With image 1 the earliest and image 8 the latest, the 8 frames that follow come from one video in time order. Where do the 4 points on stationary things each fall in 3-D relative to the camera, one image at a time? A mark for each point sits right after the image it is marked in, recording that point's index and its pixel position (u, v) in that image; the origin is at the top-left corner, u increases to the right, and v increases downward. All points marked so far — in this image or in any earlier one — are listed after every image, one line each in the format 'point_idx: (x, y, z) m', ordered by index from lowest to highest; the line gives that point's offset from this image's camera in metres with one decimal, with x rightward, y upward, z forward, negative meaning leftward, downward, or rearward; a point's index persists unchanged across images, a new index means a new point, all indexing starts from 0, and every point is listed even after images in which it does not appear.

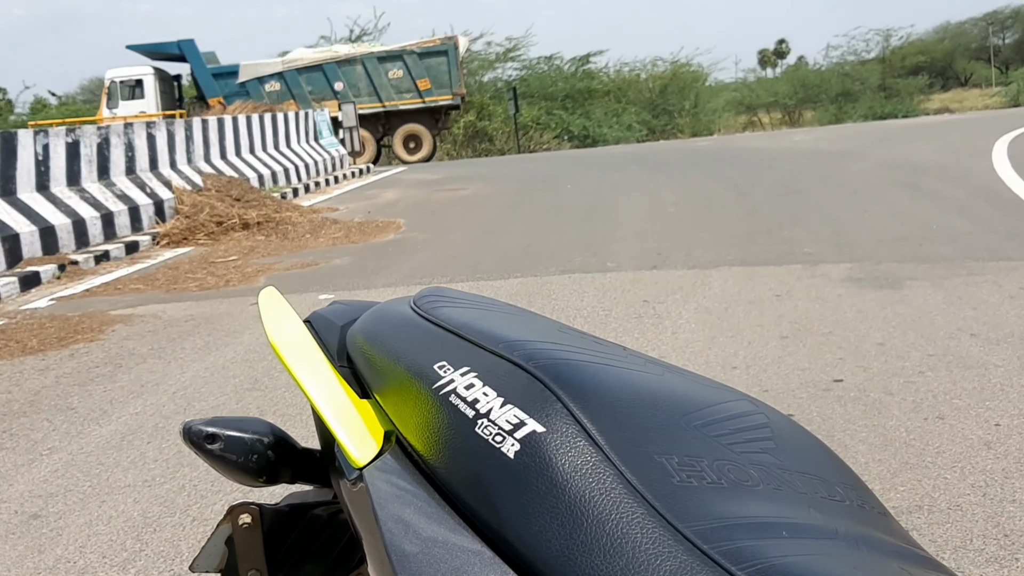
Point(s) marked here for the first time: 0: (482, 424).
0: (0.0, -0.1, +0.9) m
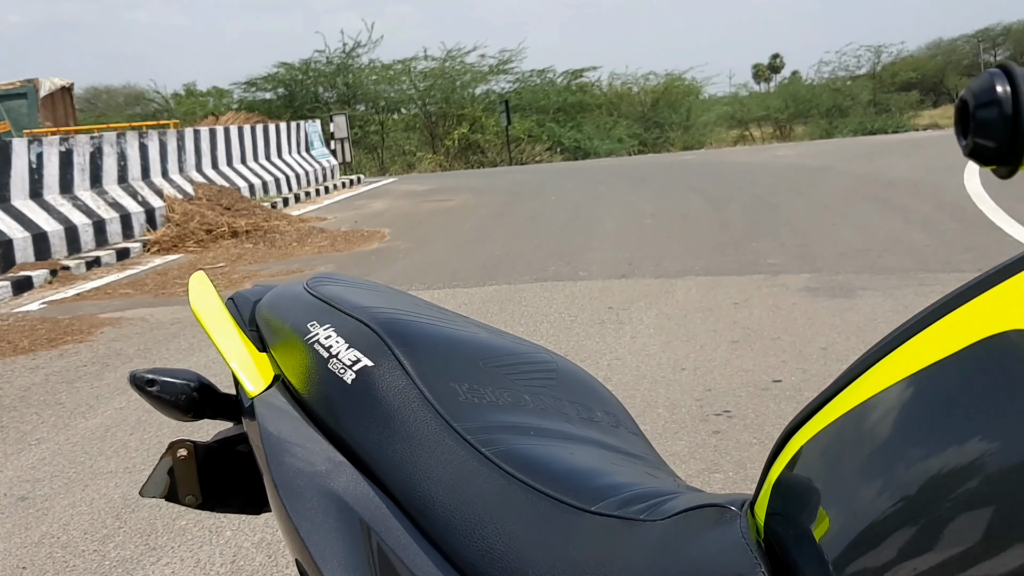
0: (-0.2, -0.1, +1.2) m
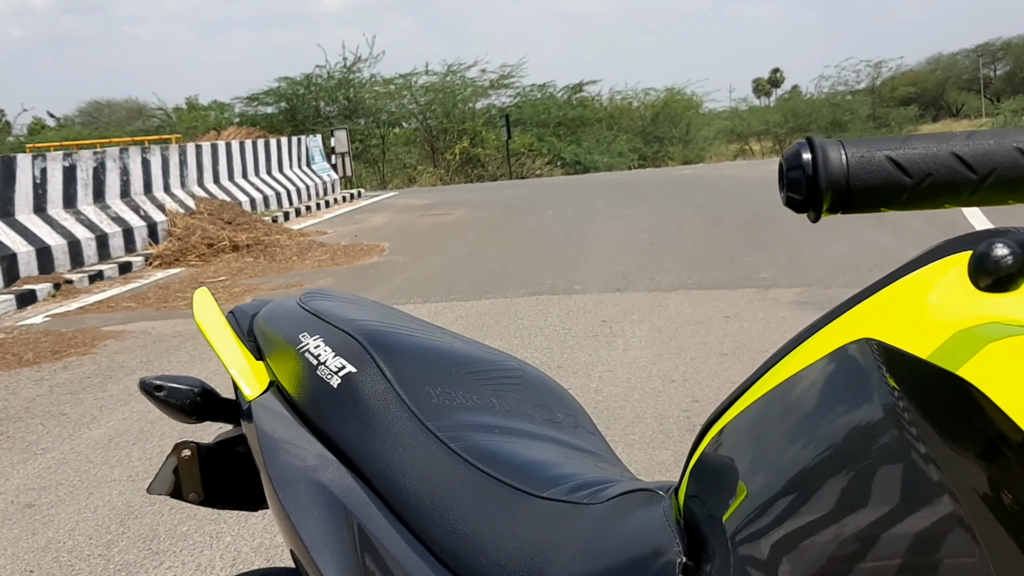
0: (-0.2, -0.1, +1.4) m
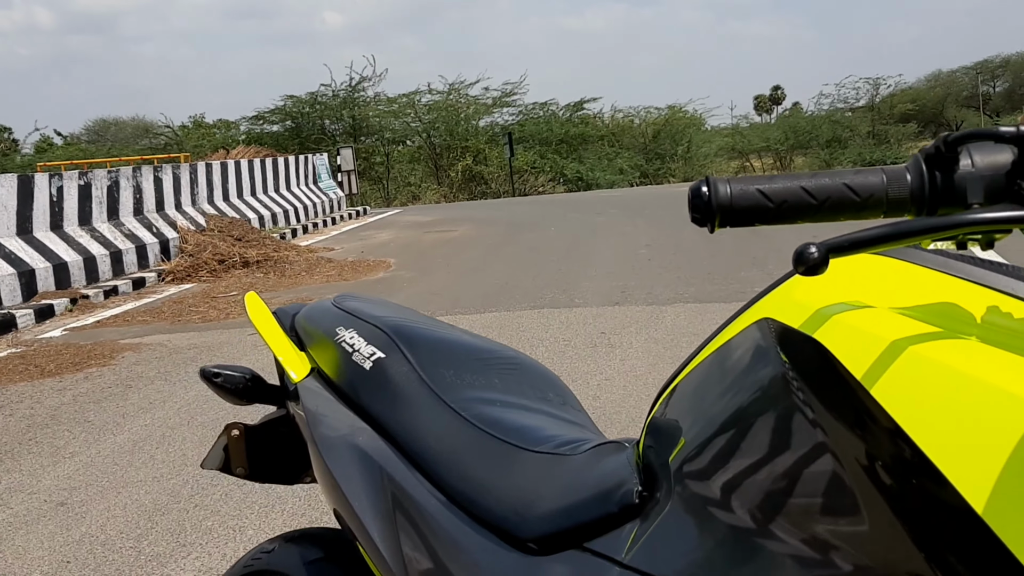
0: (-0.2, -0.1, +1.6) m
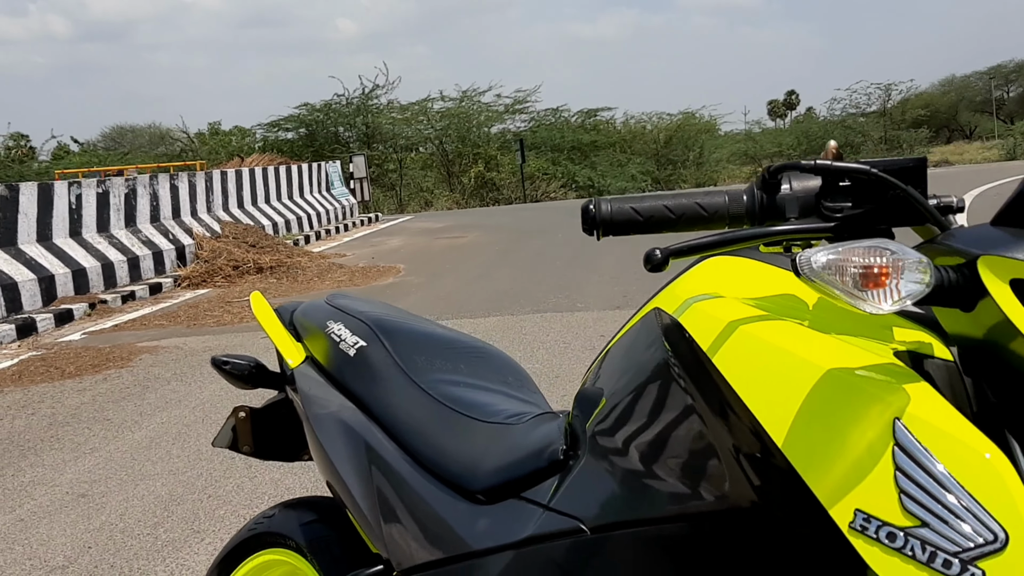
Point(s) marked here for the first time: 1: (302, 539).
0: (-0.3, -0.1, +1.9) m
1: (-0.4, -0.4, +1.9) m
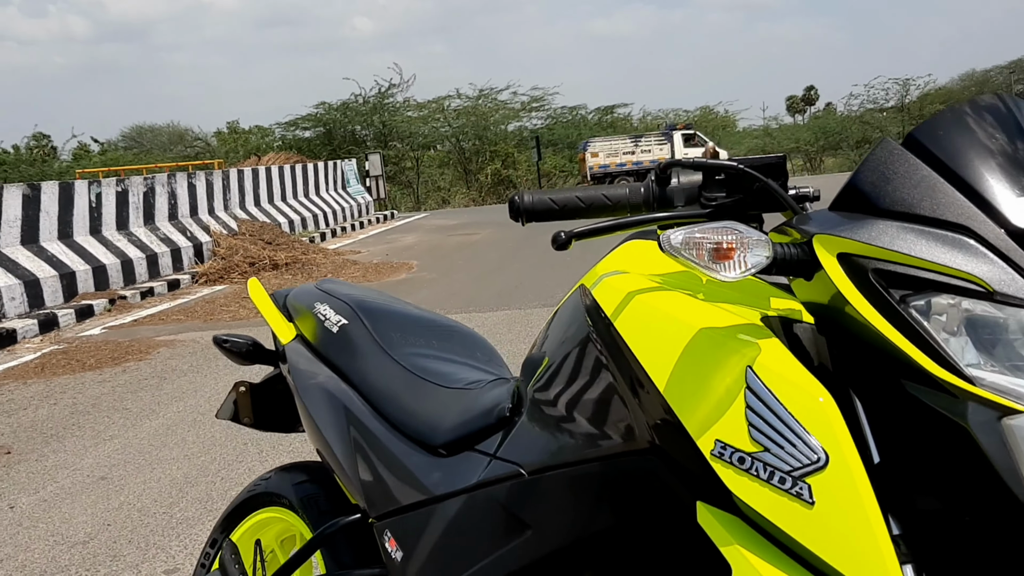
0: (-0.4, -0.1, +2.2) m
1: (-0.4, -0.4, +2.2) m
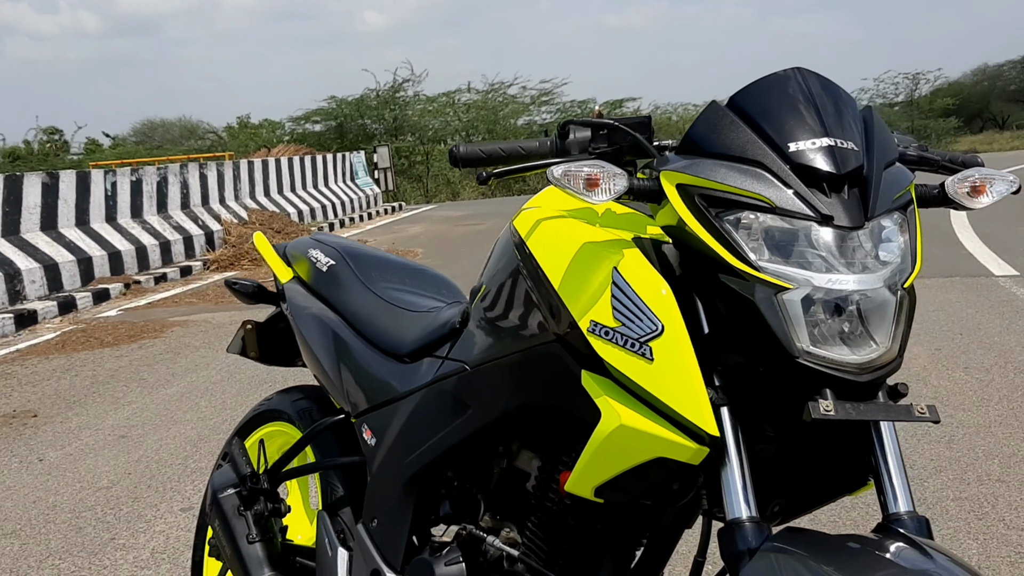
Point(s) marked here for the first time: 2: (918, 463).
0: (-0.5, +0.1, +2.6) m
1: (-0.5, -0.3, +2.6) m
2: (+1.6, -0.7, +4.3) m
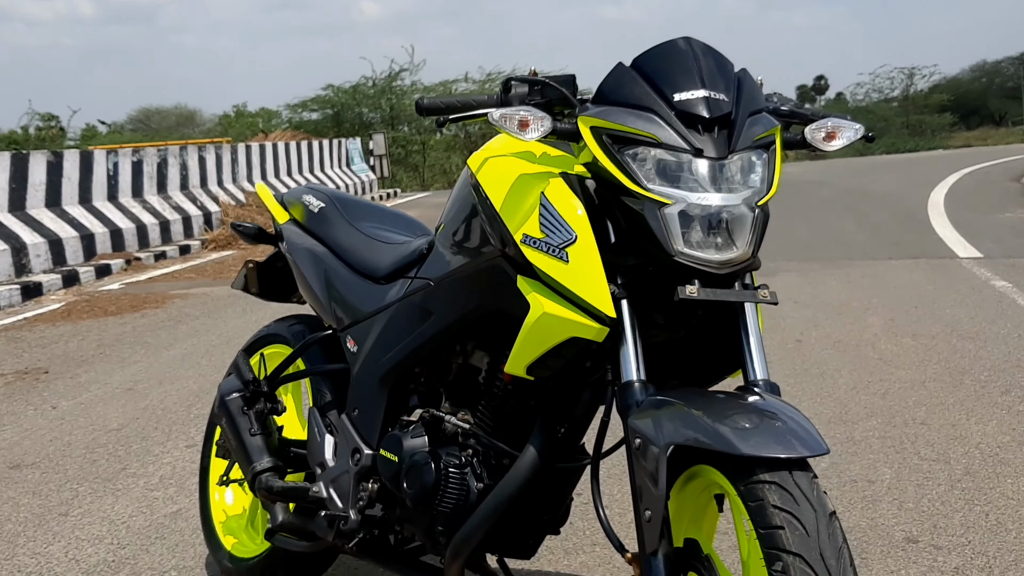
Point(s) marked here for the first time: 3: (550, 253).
0: (-0.6, +0.2, +3.1) m
1: (-0.6, -0.1, +3.1) m
2: (+1.5, -0.5, +4.8) m
3: (+0.1, +0.1, +2.1) m
